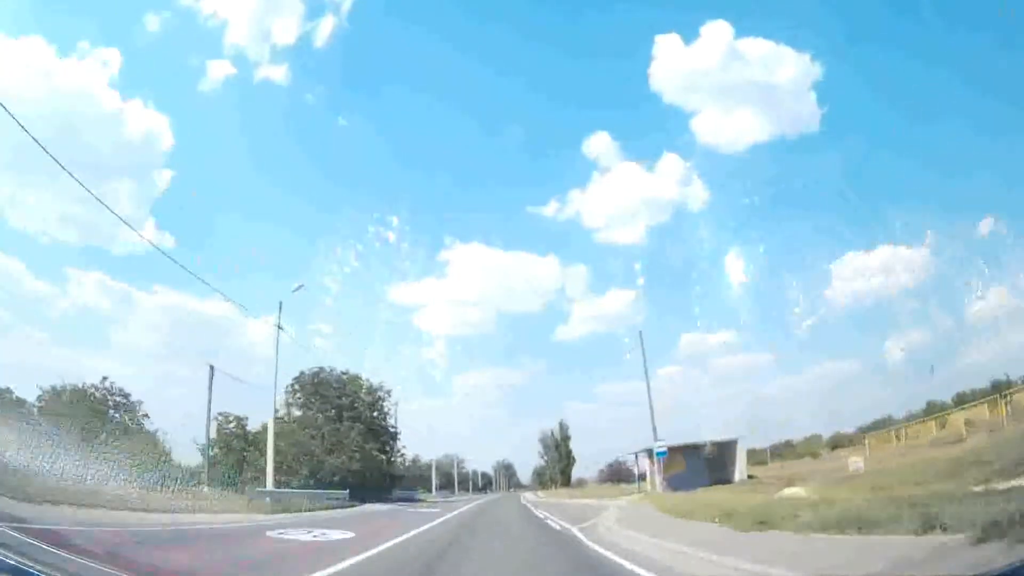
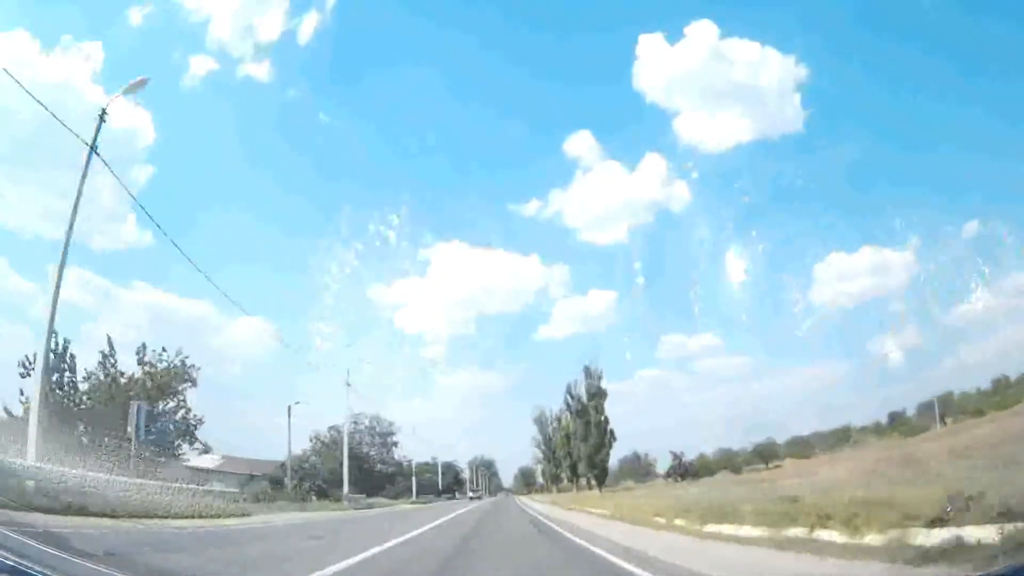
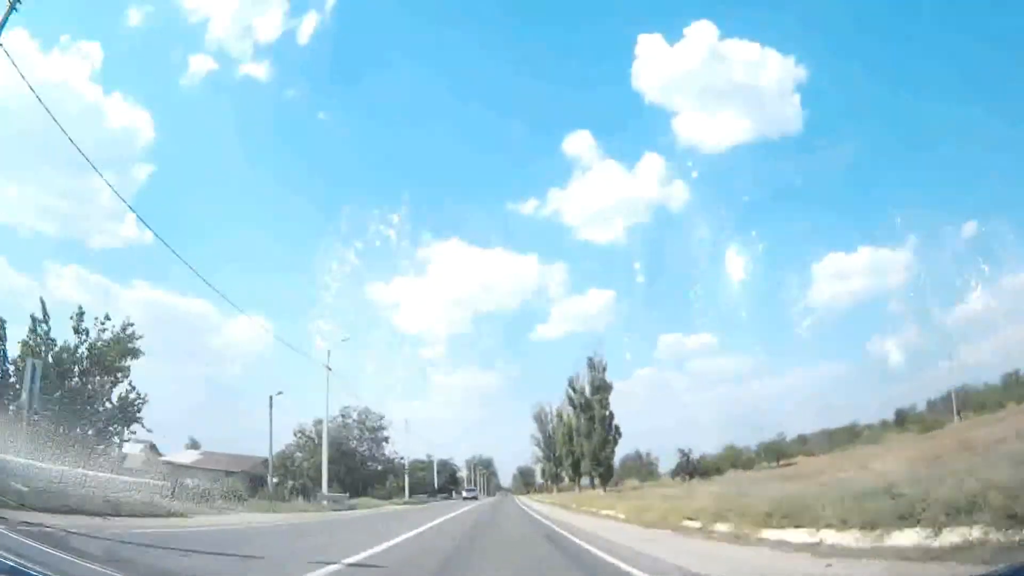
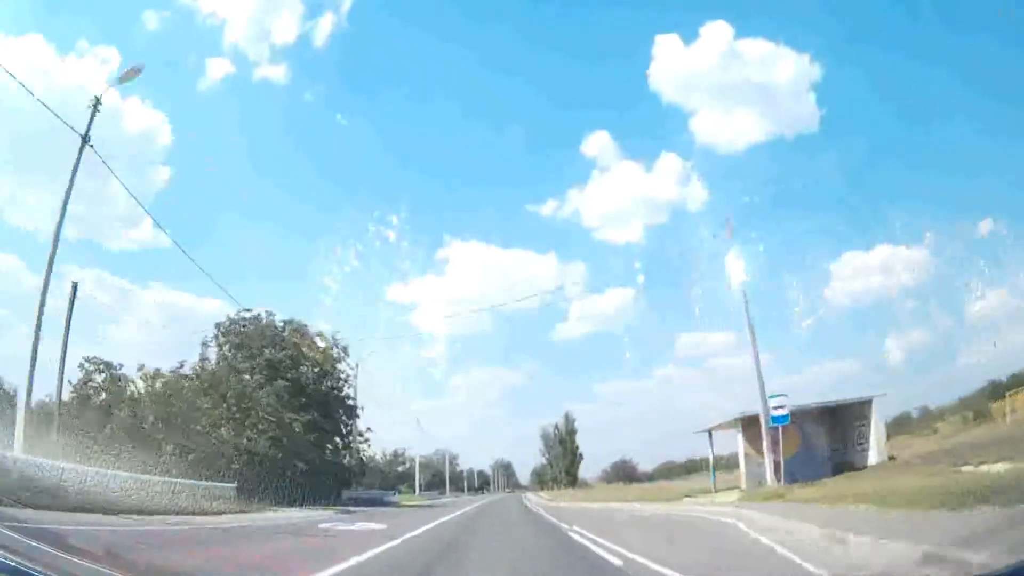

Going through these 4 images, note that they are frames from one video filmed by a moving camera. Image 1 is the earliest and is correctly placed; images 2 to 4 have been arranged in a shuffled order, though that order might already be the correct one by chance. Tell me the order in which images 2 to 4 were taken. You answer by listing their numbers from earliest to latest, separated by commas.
4, 2, 3
